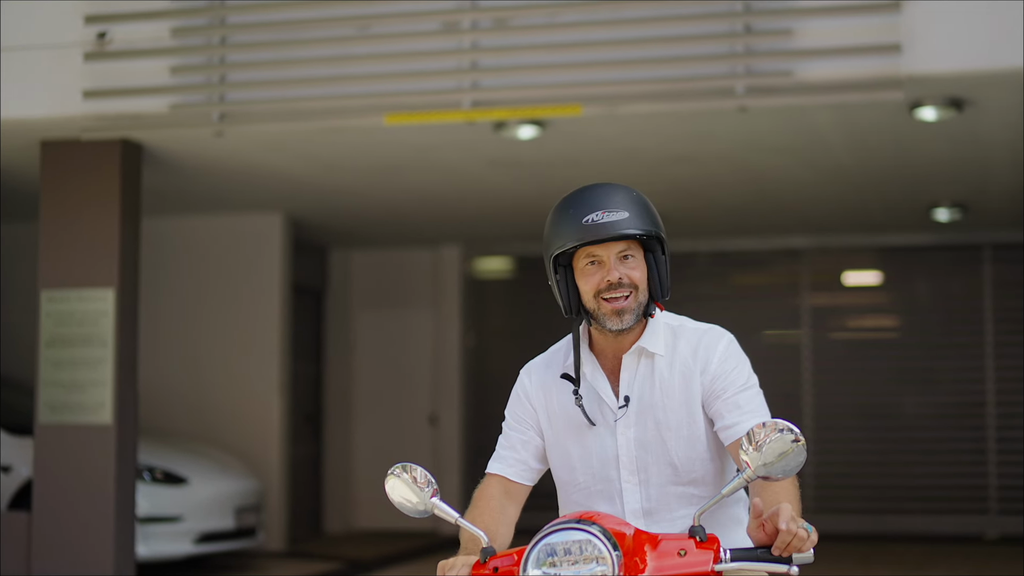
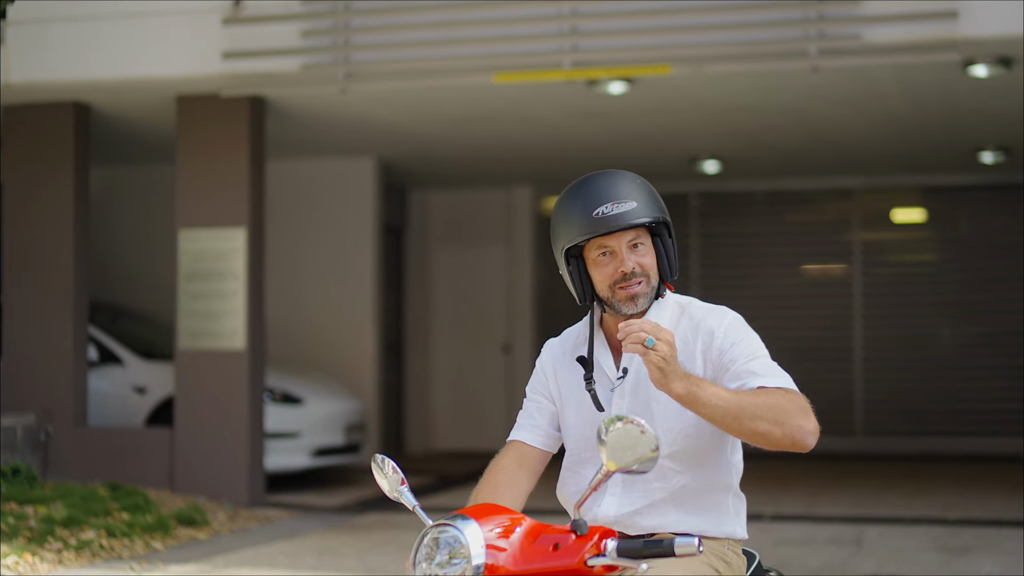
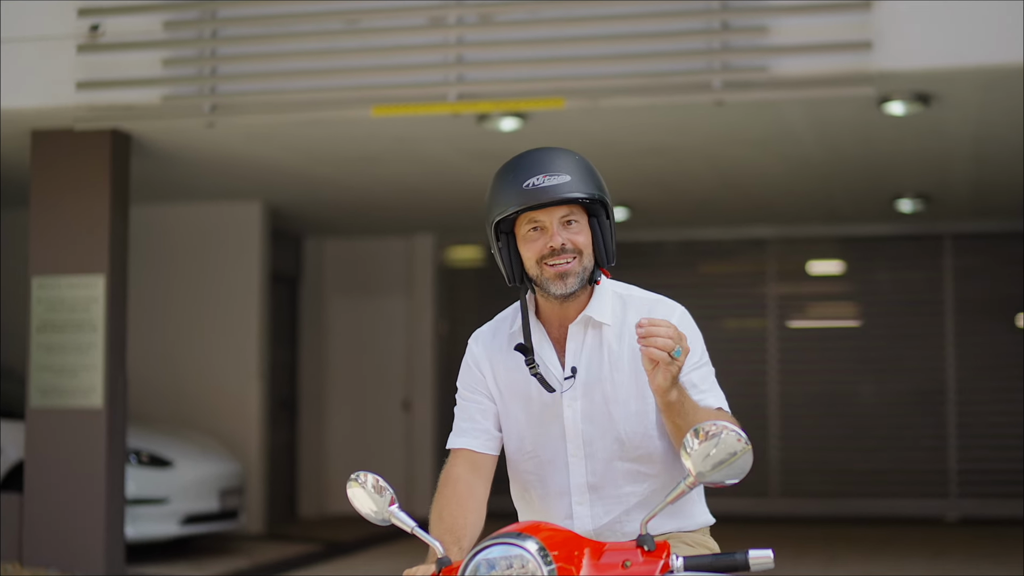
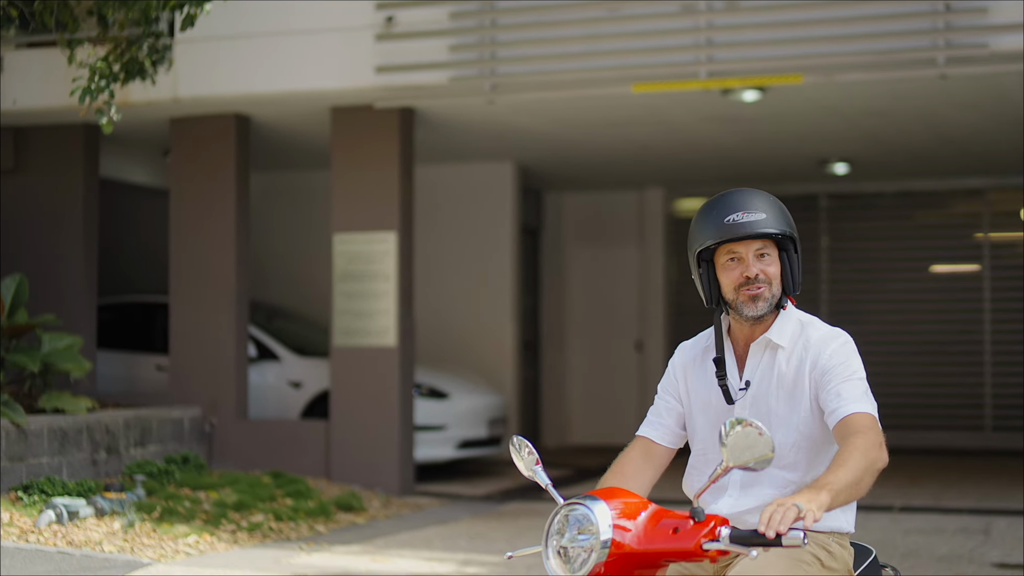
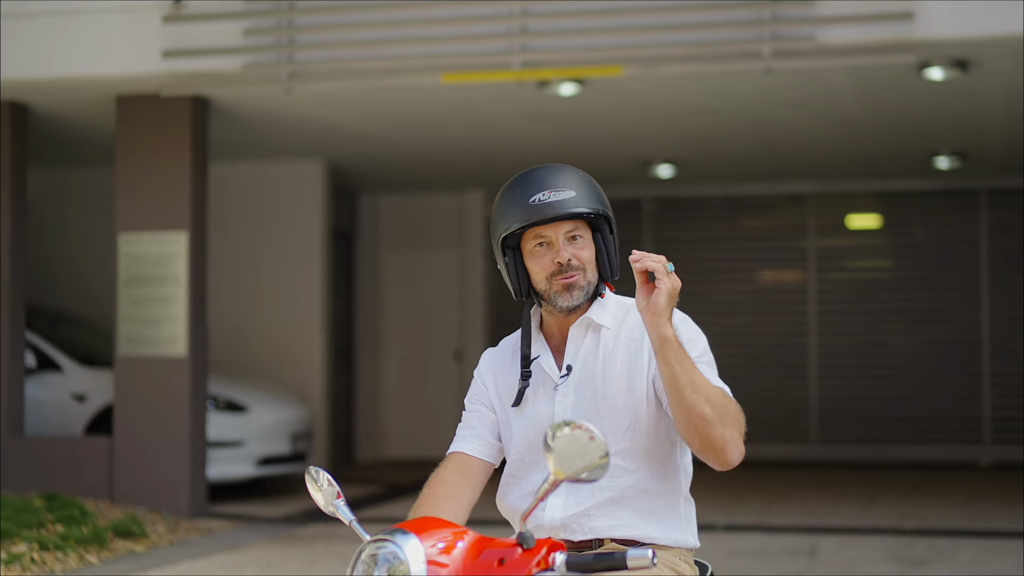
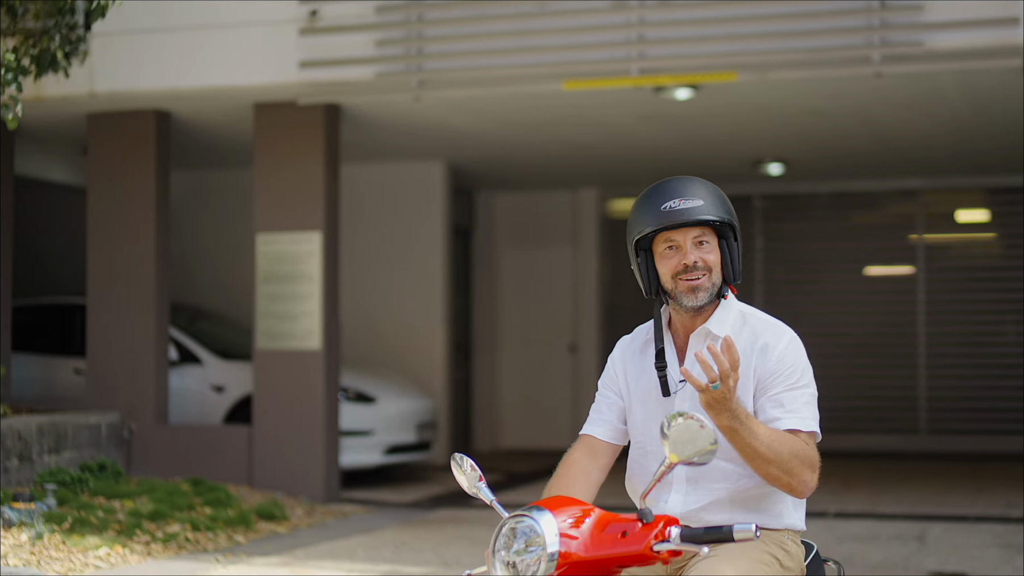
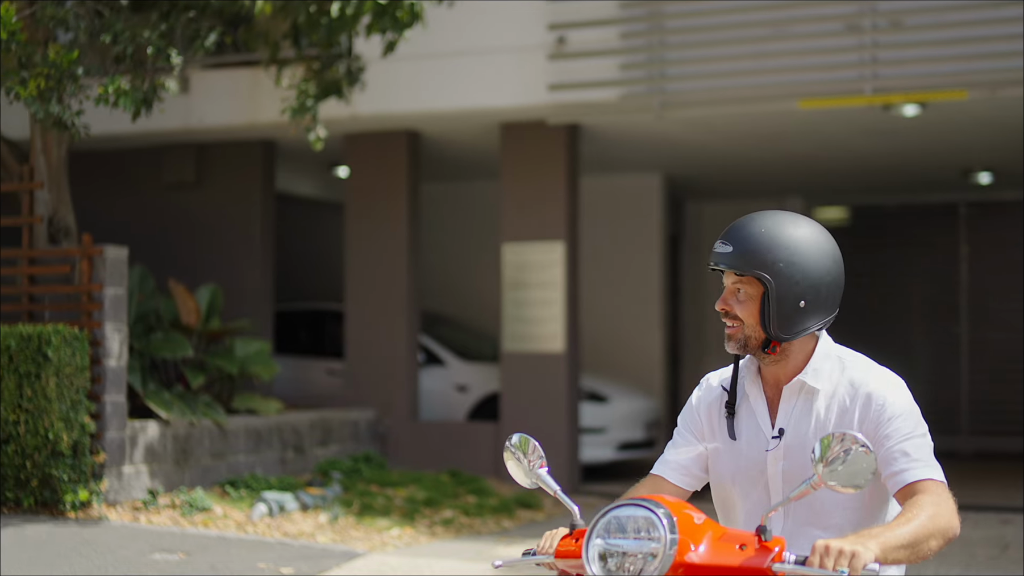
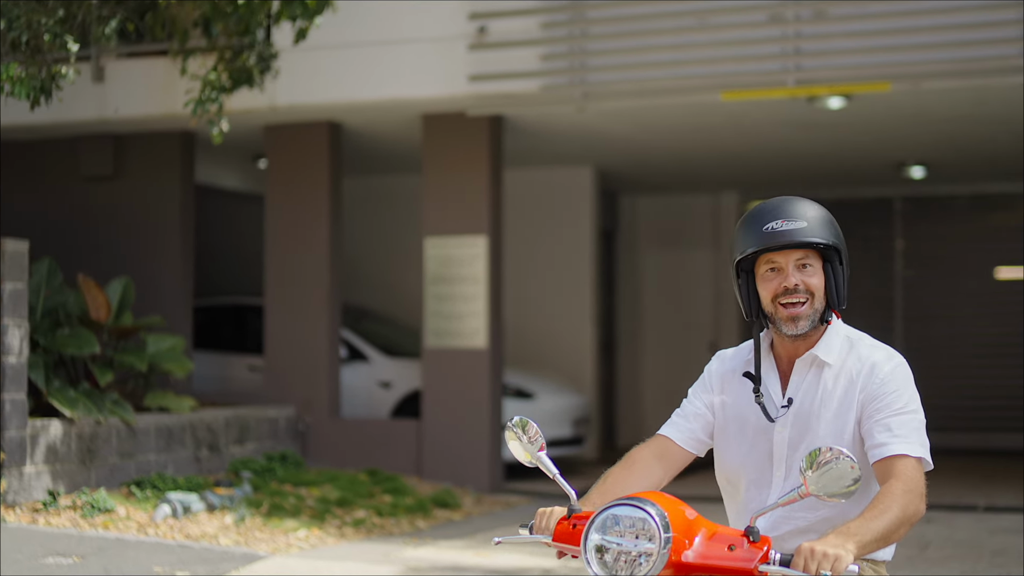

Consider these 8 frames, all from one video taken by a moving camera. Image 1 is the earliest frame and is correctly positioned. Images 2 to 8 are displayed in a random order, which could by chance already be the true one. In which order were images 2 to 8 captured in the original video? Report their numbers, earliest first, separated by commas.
3, 5, 2, 6, 4, 8, 7
